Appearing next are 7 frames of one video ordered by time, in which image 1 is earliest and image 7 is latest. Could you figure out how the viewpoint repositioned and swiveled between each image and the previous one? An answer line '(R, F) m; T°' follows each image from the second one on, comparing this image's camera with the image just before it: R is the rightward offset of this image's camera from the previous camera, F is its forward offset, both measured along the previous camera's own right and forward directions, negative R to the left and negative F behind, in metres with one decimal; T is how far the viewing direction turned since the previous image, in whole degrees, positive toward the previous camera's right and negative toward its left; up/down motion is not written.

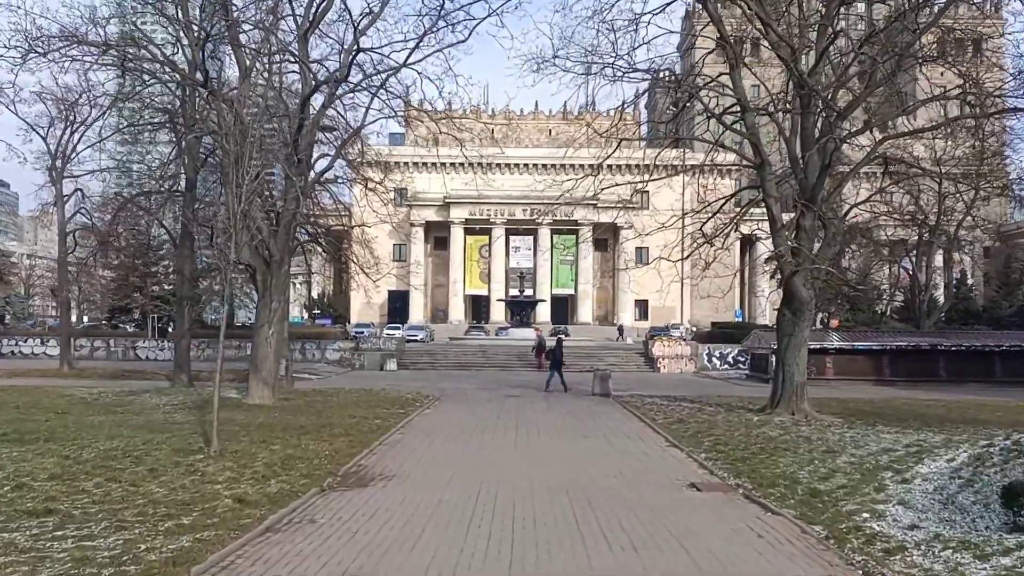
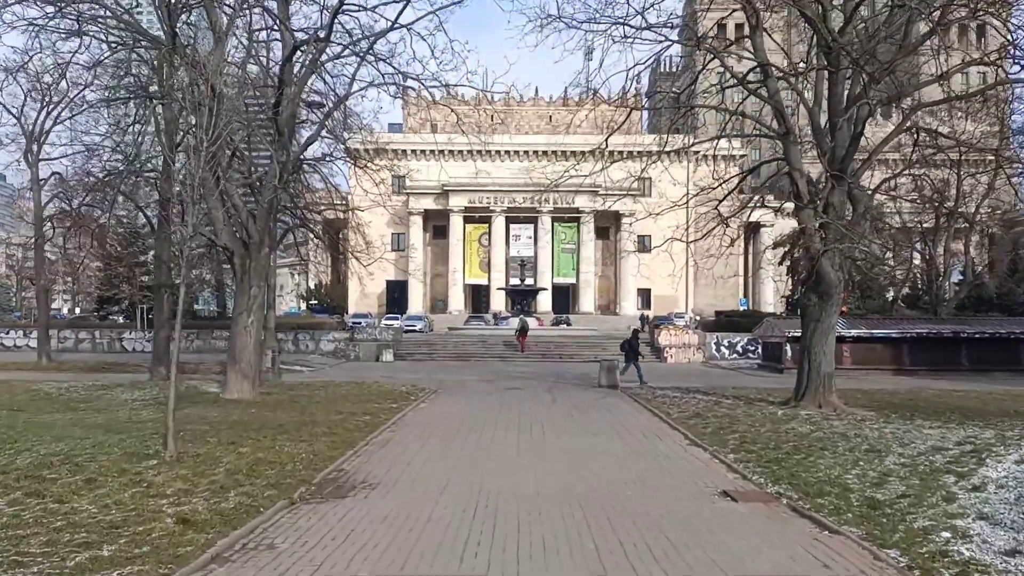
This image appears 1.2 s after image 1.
(0.0, +1.7) m; 0°
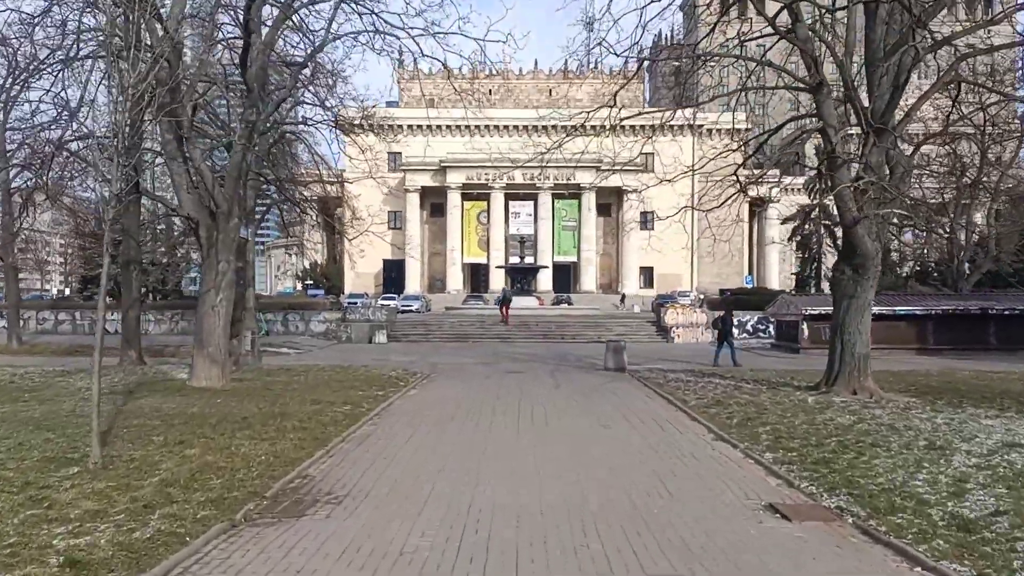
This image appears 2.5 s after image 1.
(0.0, +2.0) m; 0°
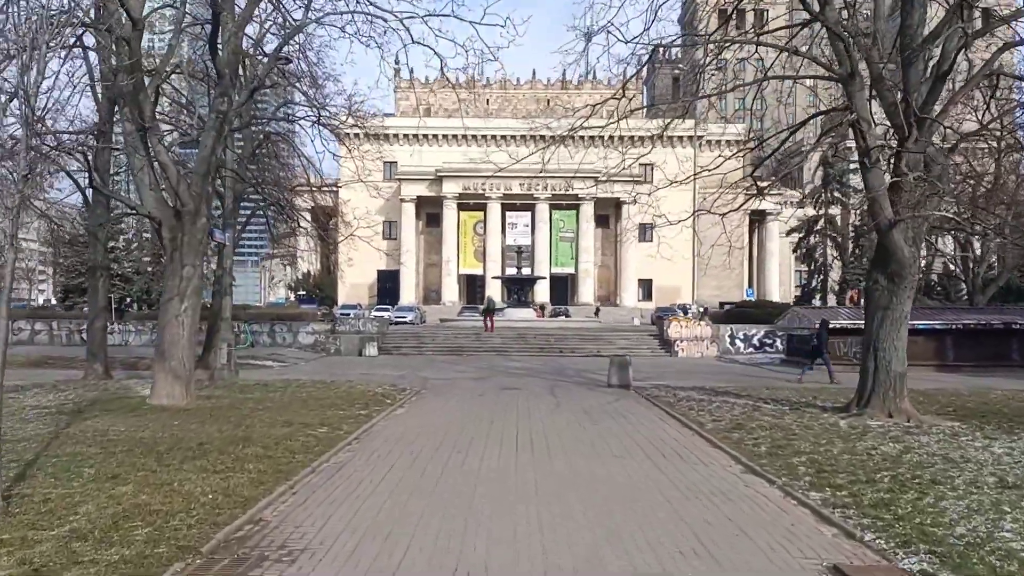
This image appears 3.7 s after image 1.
(0.0, +1.7) m; 0°
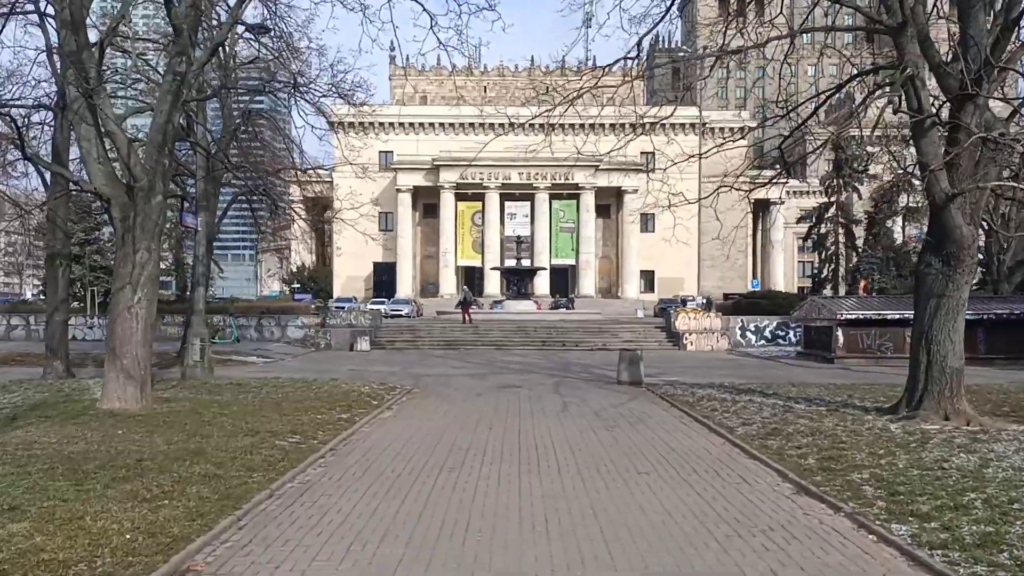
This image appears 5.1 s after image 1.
(0.0, +1.9) m; 0°
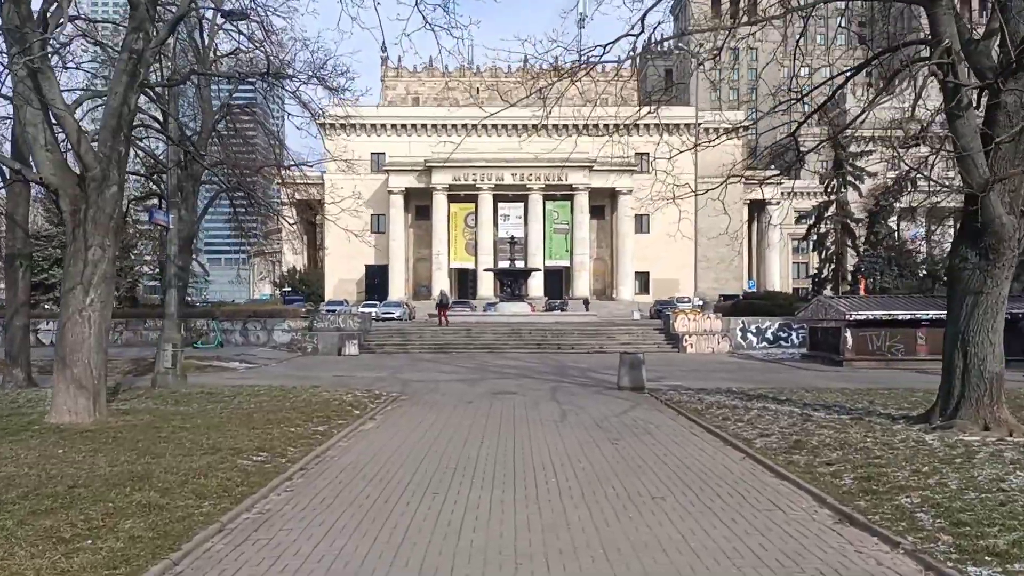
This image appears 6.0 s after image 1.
(0.0, +1.3) m; 0°
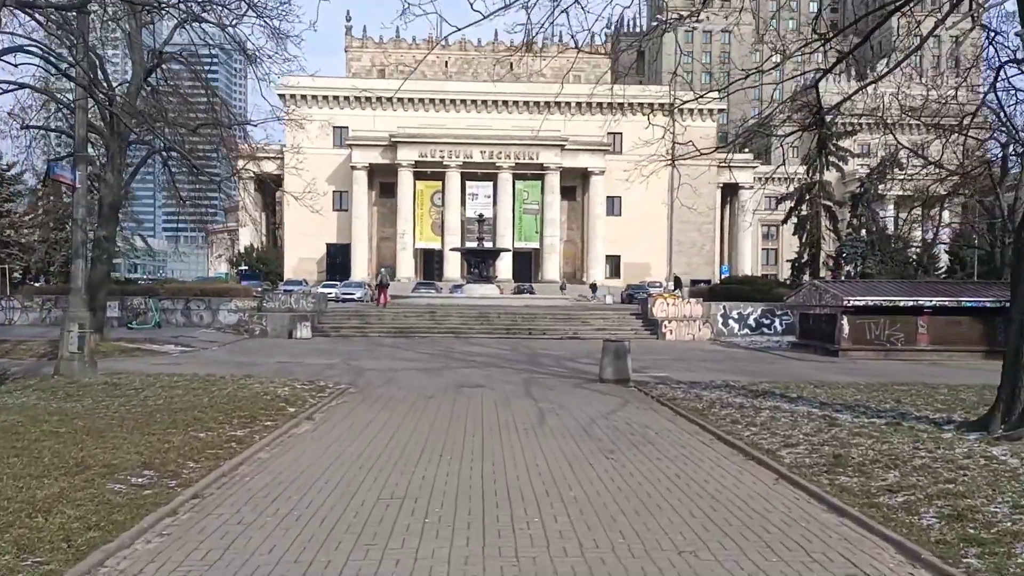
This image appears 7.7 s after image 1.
(0.0, +2.5) m; +2°
